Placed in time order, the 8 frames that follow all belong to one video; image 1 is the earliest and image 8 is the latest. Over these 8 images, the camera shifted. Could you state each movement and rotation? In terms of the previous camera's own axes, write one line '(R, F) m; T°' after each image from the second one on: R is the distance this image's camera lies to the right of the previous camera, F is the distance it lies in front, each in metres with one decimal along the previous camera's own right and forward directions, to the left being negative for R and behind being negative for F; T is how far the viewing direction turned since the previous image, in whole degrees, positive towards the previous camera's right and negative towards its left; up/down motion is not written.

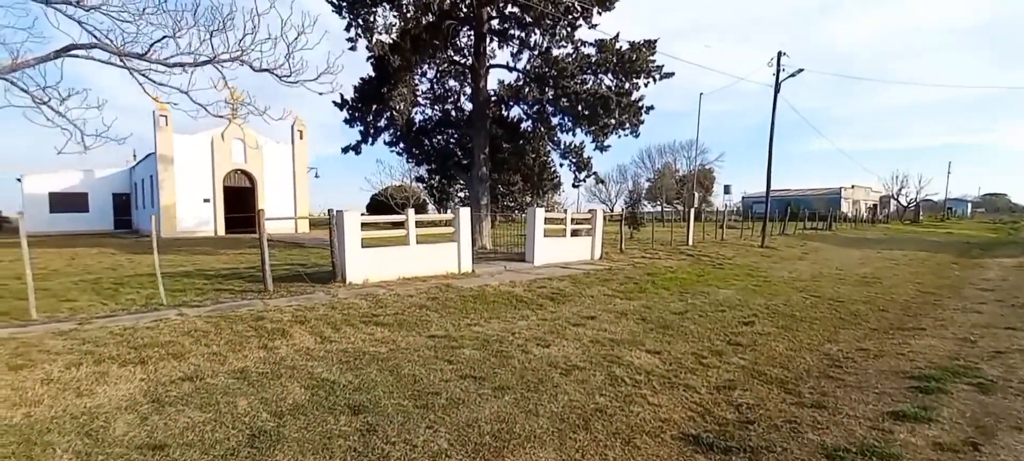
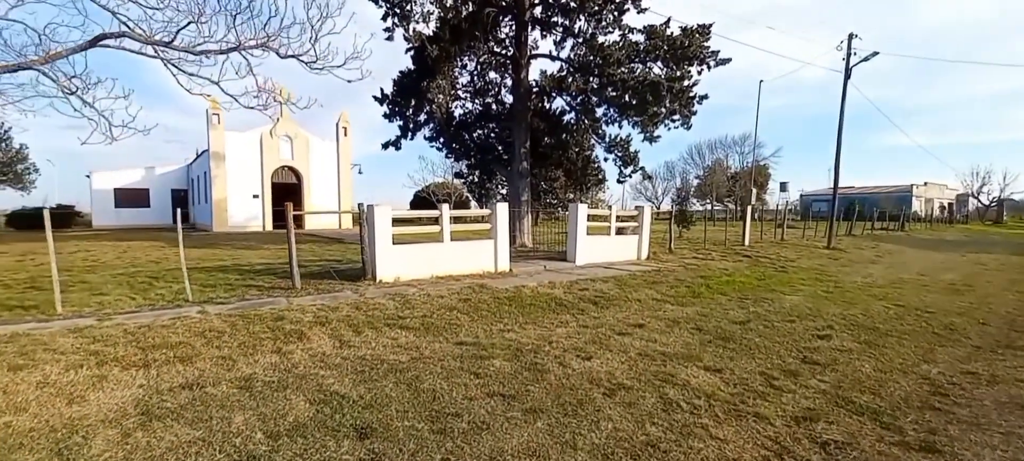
(+0.1, +0.6) m; -5°
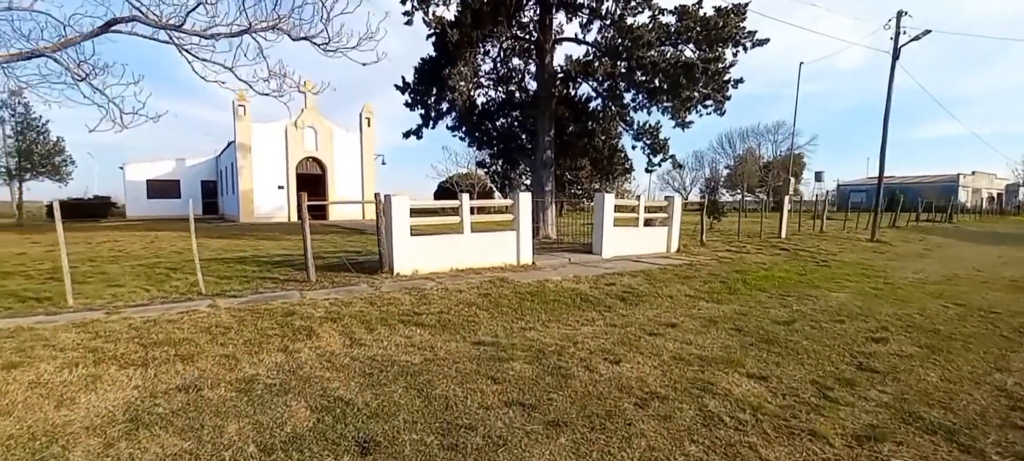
(0.0, +0.4) m; -3°
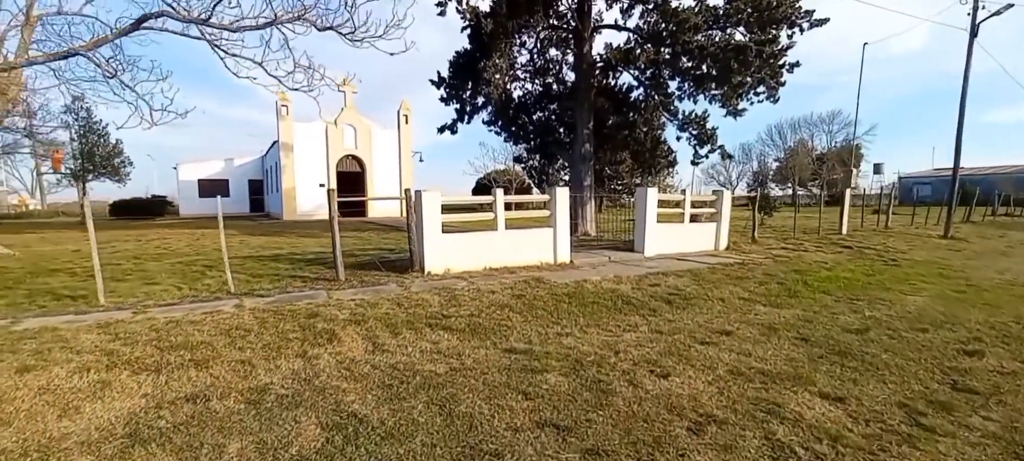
(0.0, +0.4) m; -5°
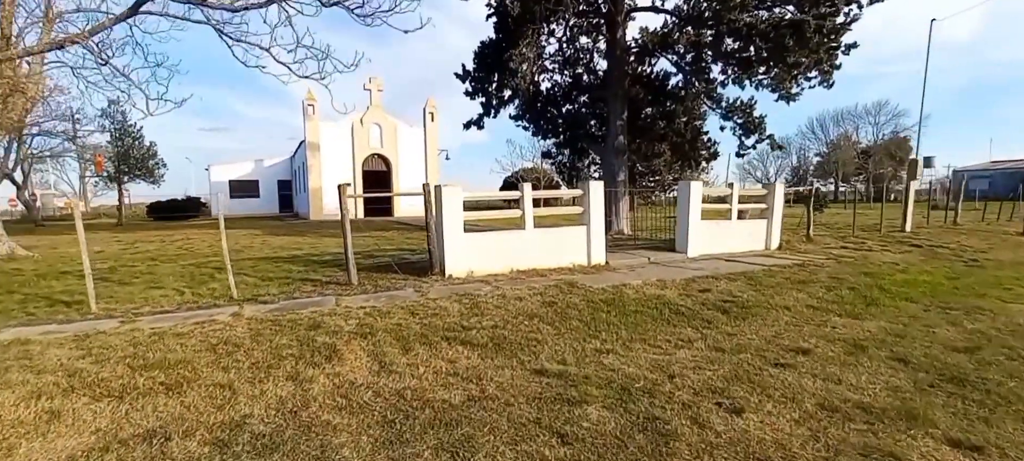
(0.0, +0.7) m; -3°
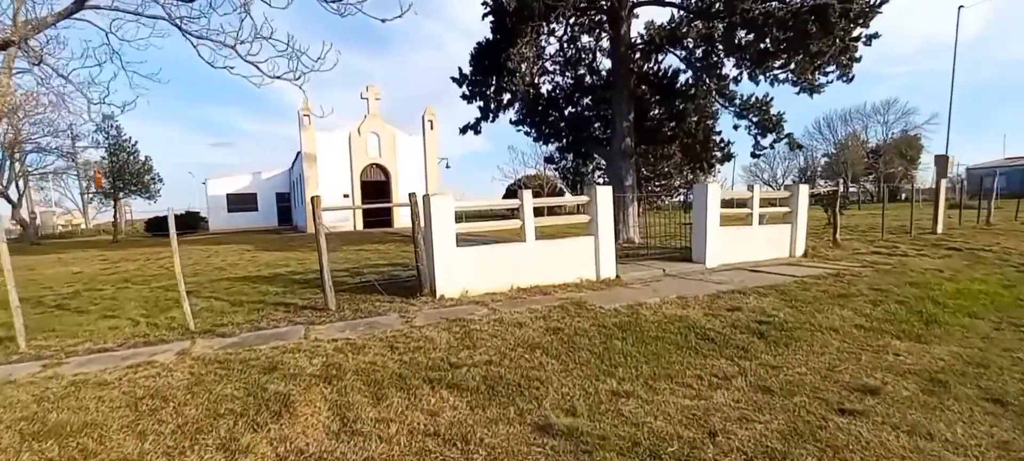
(+0.1, +0.8) m; -1°
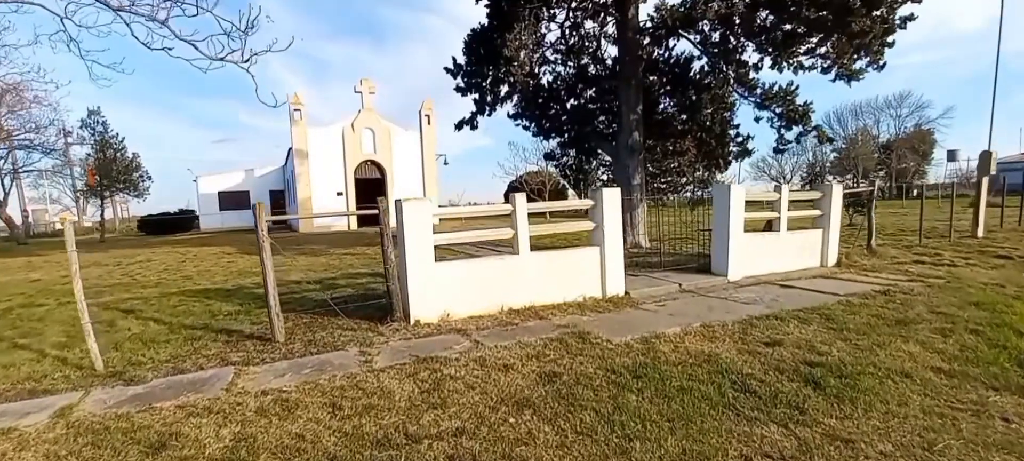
(+0.1, +1.0) m; 0°
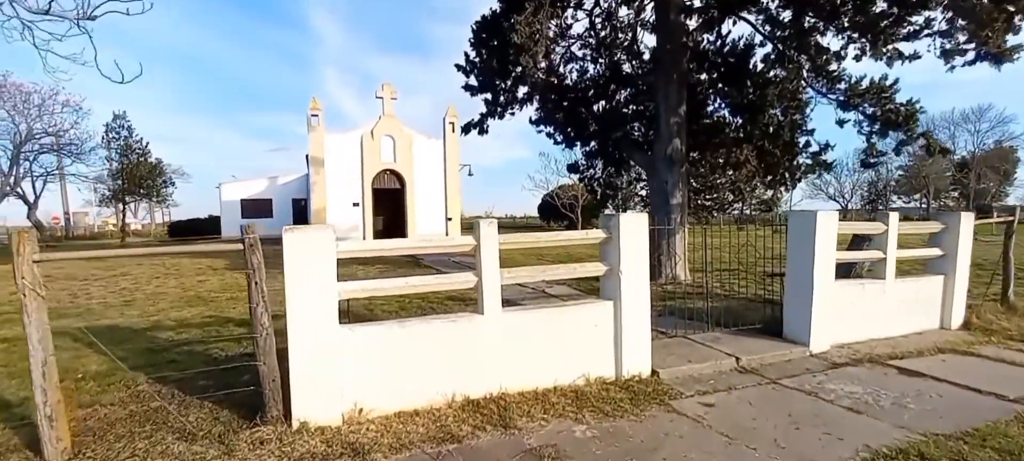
(+0.5, +1.9) m; -5°
